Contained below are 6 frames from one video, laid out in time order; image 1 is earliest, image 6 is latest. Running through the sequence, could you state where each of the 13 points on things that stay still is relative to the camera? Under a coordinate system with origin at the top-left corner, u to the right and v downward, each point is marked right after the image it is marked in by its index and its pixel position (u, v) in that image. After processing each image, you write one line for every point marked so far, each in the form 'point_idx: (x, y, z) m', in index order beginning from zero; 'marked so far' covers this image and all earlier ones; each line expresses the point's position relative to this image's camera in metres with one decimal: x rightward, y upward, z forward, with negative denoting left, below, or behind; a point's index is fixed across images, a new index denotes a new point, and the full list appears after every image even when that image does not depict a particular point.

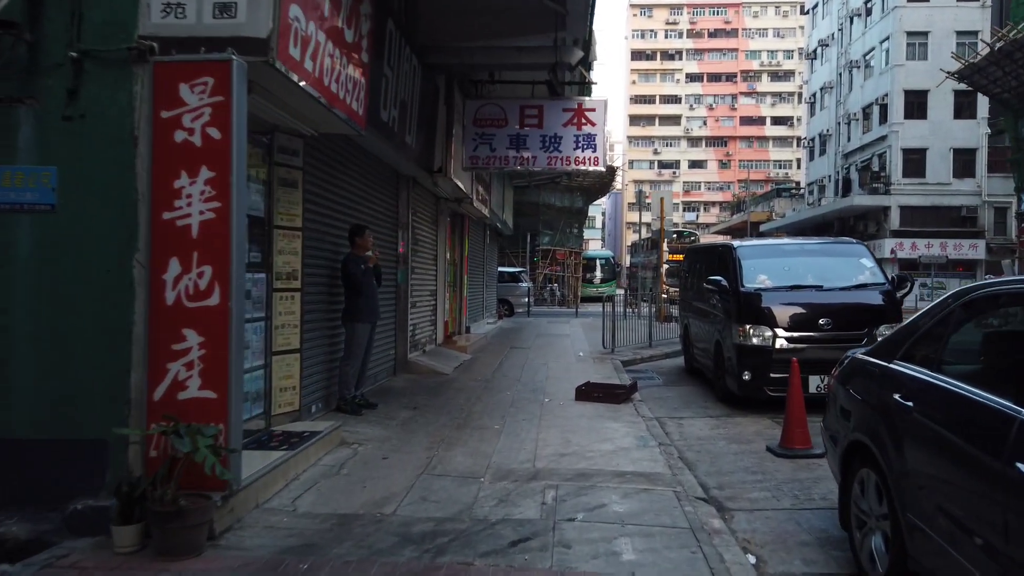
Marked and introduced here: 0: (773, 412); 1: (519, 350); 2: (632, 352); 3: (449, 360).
0: (+2.9, -1.4, +8.4) m
1: (+0.1, -1.2, +14.4) m
2: (+2.3, -1.2, +14.2) m
3: (-1.0, -1.1, +11.8) m
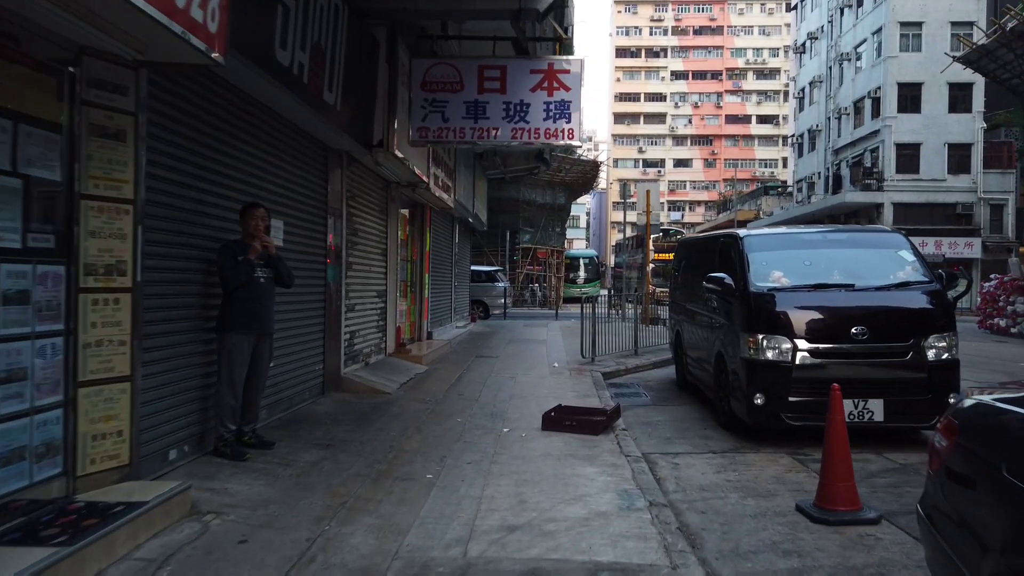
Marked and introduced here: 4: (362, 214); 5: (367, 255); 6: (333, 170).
0: (+2.5, -1.4, +6.6) m
1: (-0.4, -1.2, +12.6) m
2: (+1.7, -1.2, +12.3) m
3: (-1.5, -1.1, +9.9) m
4: (-1.9, +1.0, +9.7) m
5: (-1.9, +0.4, +10.0) m
6: (-2.0, +1.3, +8.5) m
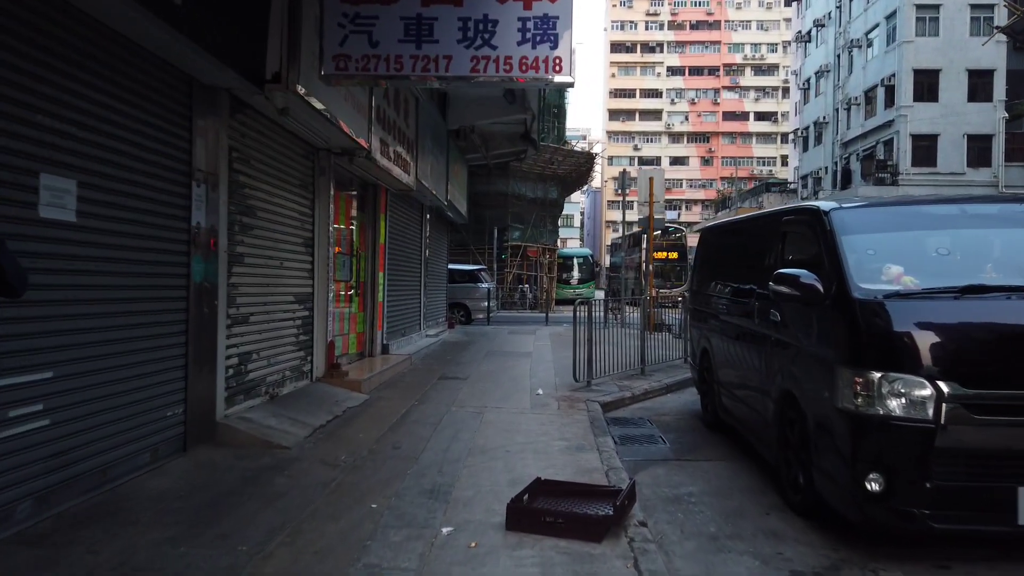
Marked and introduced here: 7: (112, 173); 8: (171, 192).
0: (+2.2, -1.4, +3.8) m
1: (-0.8, -1.2, +9.8) m
2: (+1.3, -1.2, +9.6) m
3: (-1.8, -1.2, +7.1) m
4: (-2.3, +0.9, +6.9) m
5: (-2.3, +0.4, +7.2) m
6: (-2.4, +1.3, +5.7) m
7: (-2.5, +0.7, +4.5) m
8: (-2.5, +0.7, +5.3) m
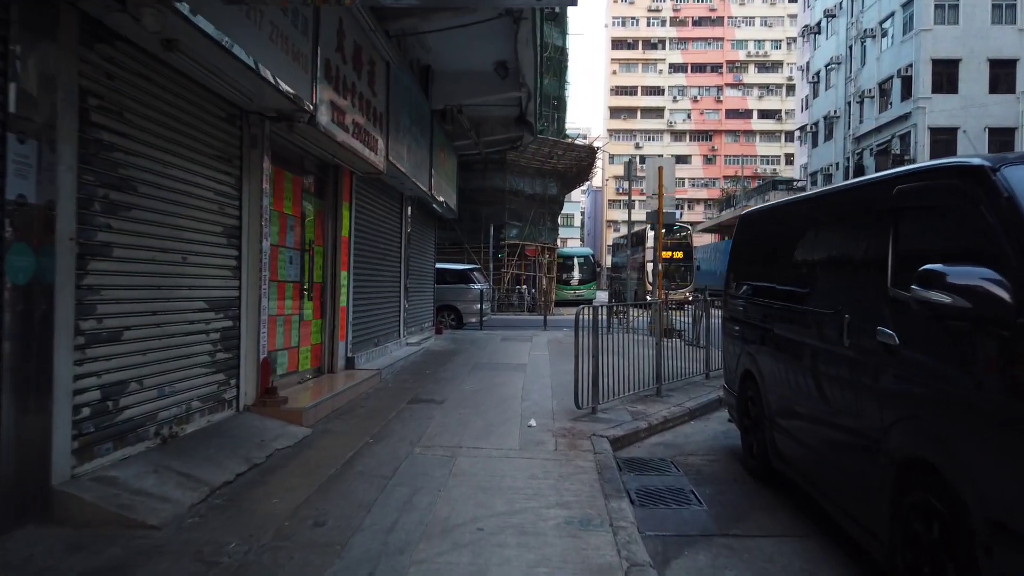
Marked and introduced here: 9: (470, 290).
0: (+2.0, -1.4, +2.0) m
1: (-0.9, -1.2, +7.9) m
2: (+1.2, -1.3, +7.7) m
3: (-2.0, -1.2, +5.2) m
4: (-2.4, +0.9, +5.0) m
5: (-2.4, +0.4, +5.3) m
6: (-2.5, +1.3, +3.9) m
7: (-2.6, +0.7, +2.6) m
8: (-2.6, +0.7, +3.4) m
9: (-1.1, 0.0, +19.8) m
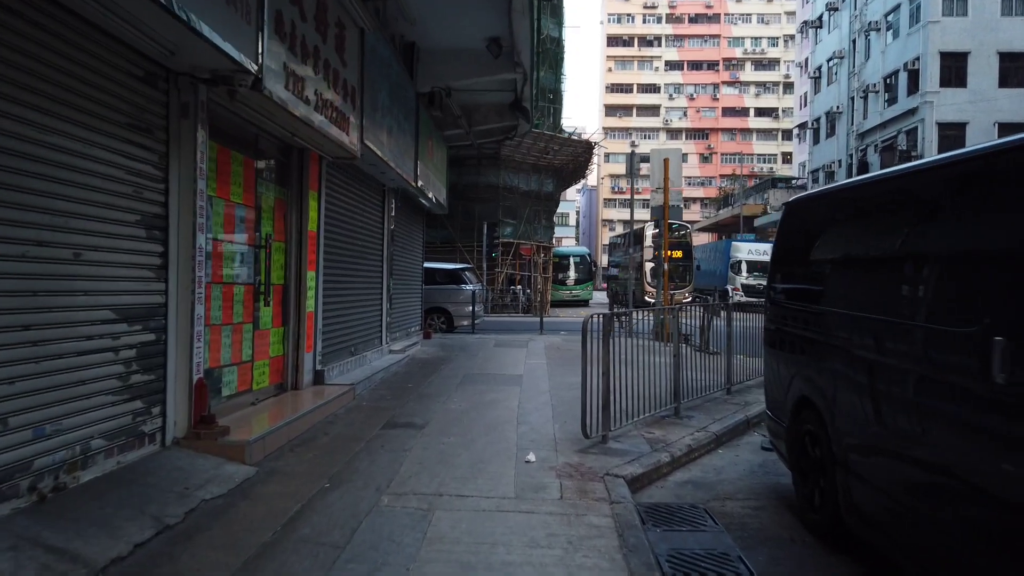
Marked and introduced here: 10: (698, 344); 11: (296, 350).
0: (+2.0, -1.5, +0.8) m
1: (-1.0, -1.3, +6.7) m
2: (+1.2, -1.3, +6.5) m
3: (-2.0, -1.2, +4.0) m
4: (-2.4, +0.9, +3.7) m
5: (-2.4, +0.4, +4.1) m
6: (-2.5, +1.3, +2.6) m
7: (-2.6, +0.7, +1.3) m
8: (-2.6, +0.6, +2.1) m
9: (-1.3, -0.1, +18.5) m
10: (+2.0, -0.6, +7.8) m
11: (-2.2, -0.6, +7.7) m
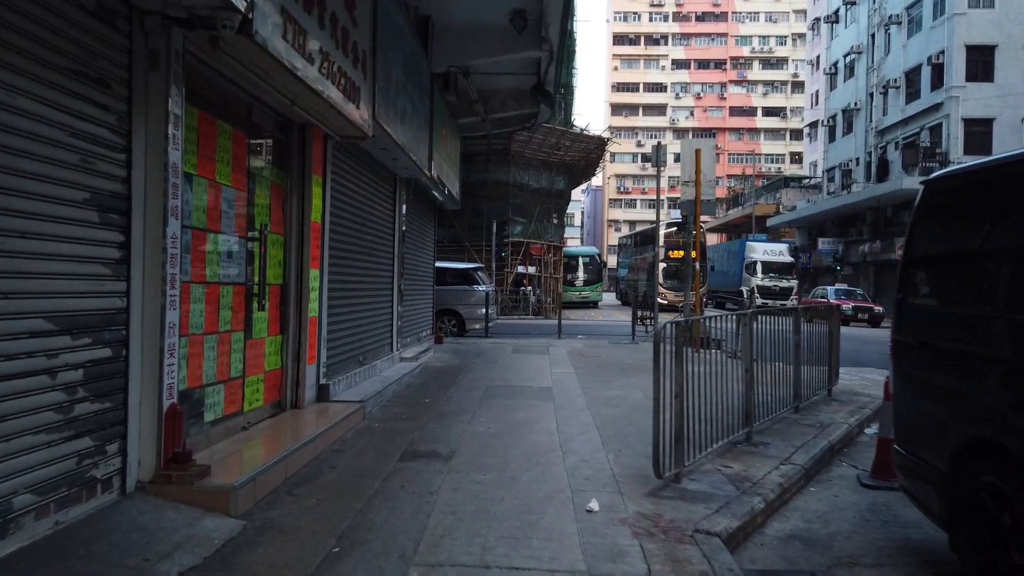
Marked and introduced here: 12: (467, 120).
0: (+2.3, -1.5, -0.4) m
1: (-0.7, -1.3, +5.5) m
2: (+1.5, -1.3, +5.3) m
3: (-1.7, -1.2, +2.8) m
4: (-2.1, +0.9, +2.6) m
5: (-2.1, +0.4, +2.9) m
6: (-2.2, +1.3, +1.4) m
7: (-2.3, +0.7, +0.2) m
8: (-2.3, +0.6, +1.0) m
9: (-0.9, -0.1, +17.3) m
10: (+2.3, -0.6, +6.6) m
11: (-1.9, -0.6, +6.6) m
12: (-0.9, +3.3, +14.5) m
